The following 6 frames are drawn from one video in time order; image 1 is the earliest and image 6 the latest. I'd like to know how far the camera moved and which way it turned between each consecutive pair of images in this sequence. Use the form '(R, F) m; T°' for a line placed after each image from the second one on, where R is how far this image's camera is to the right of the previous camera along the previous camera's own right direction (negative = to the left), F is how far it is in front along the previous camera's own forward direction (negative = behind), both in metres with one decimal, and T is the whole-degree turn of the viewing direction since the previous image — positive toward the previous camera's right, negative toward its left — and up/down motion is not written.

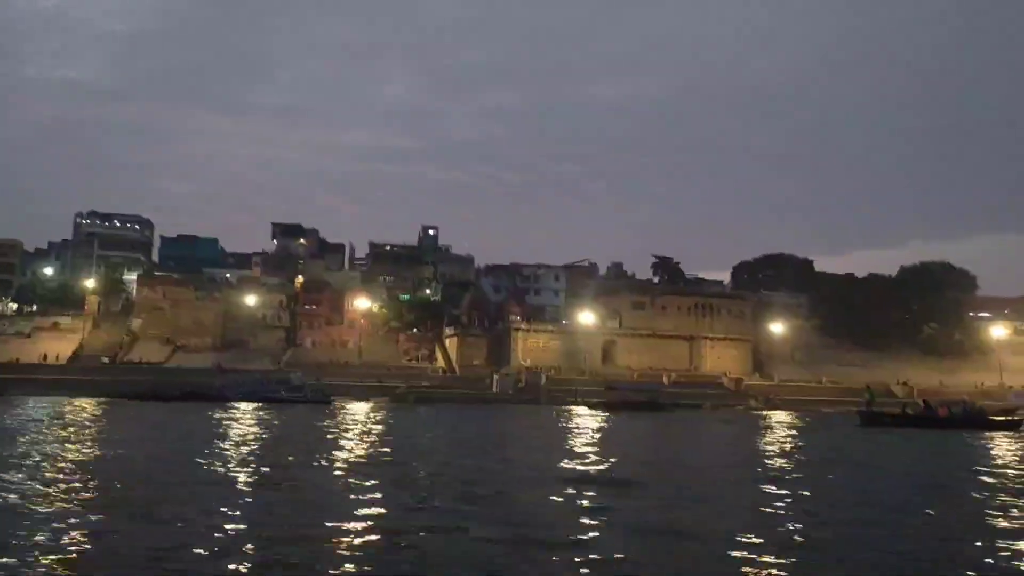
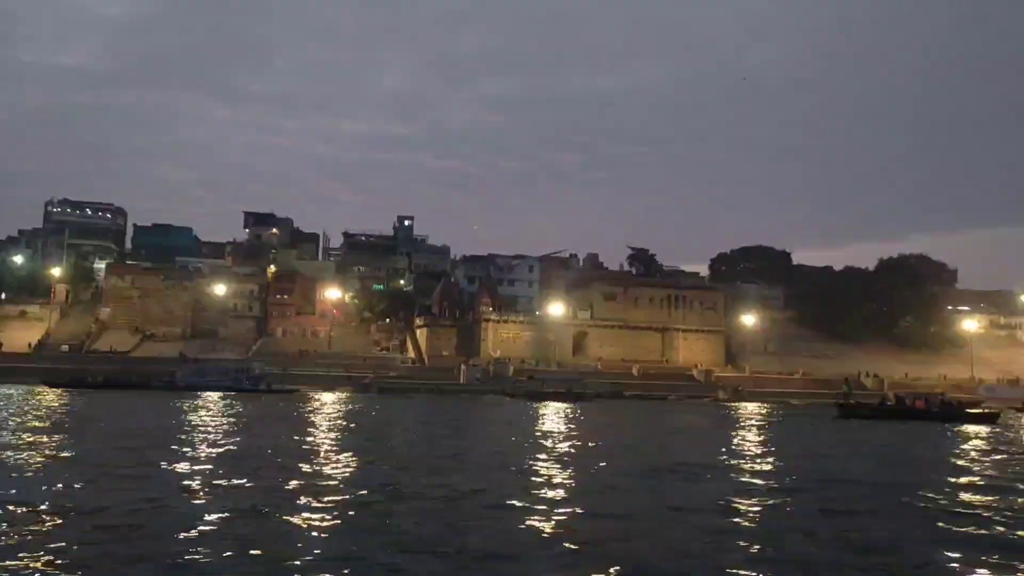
(+1.2, +0.1) m; 0°
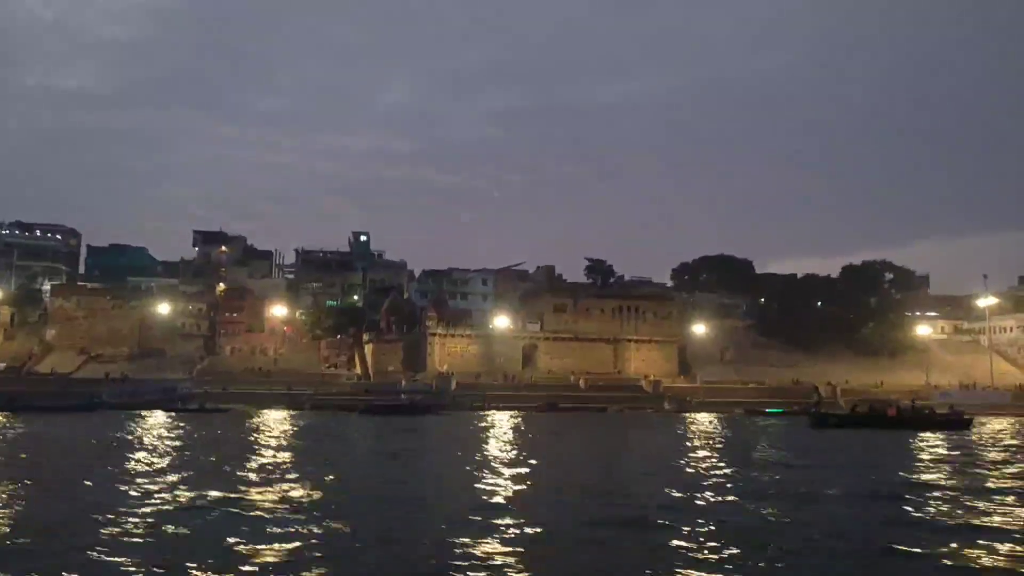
(+2.8, +0.3) m; 0°
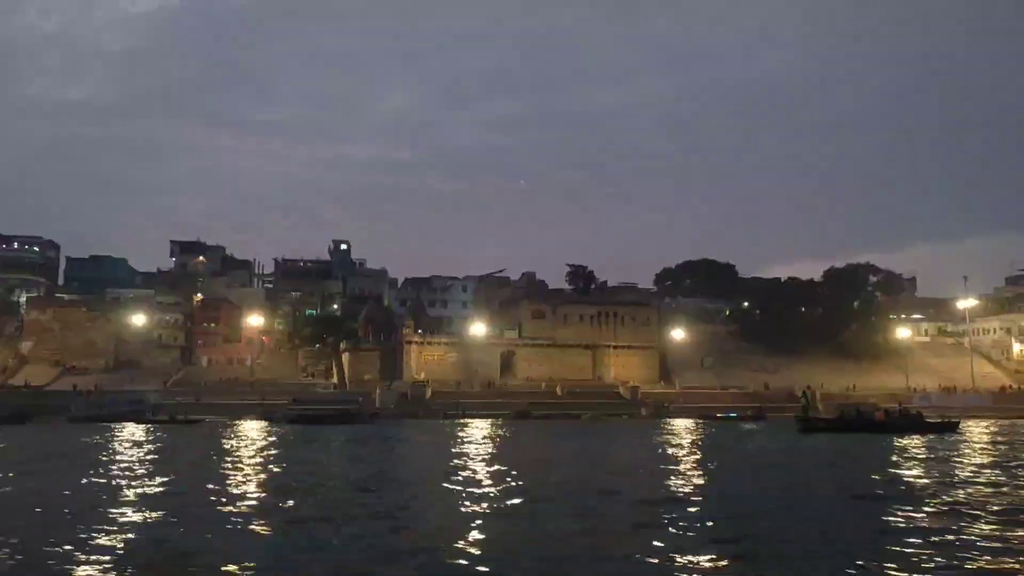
(+1.1, +0.1) m; 0°
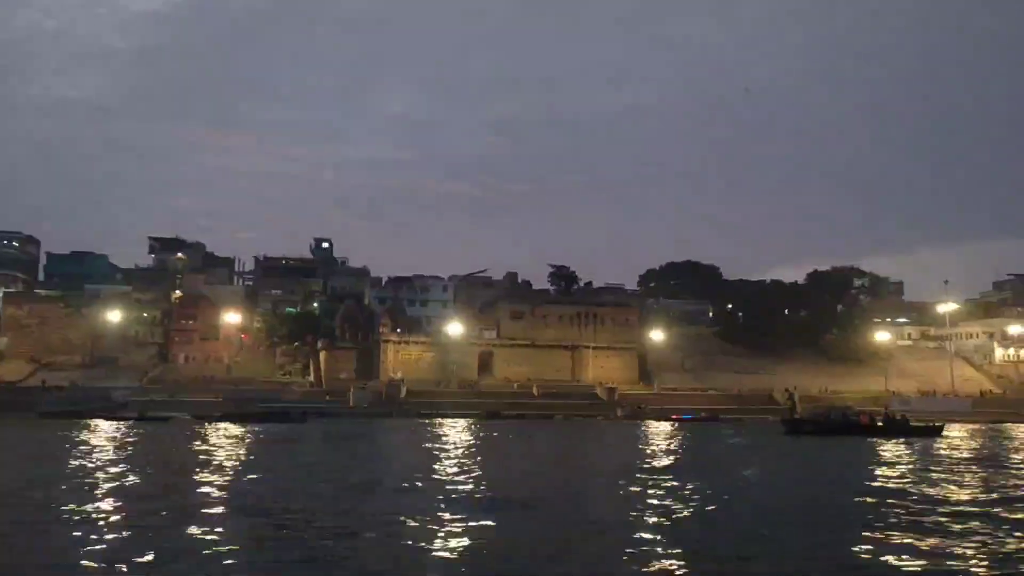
(+1.0, +0.1) m; 0°
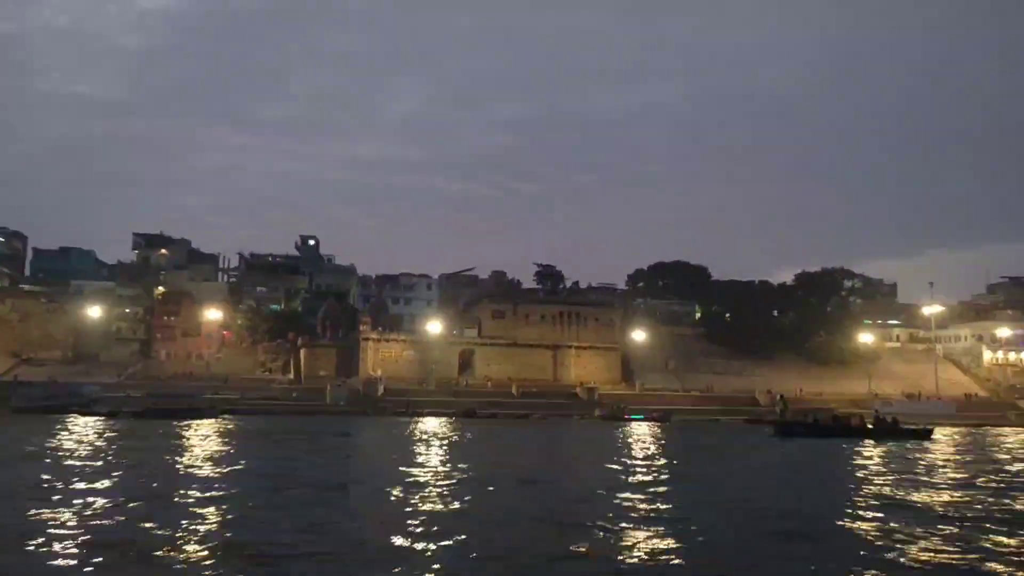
(+1.3, +0.1) m; 0°
